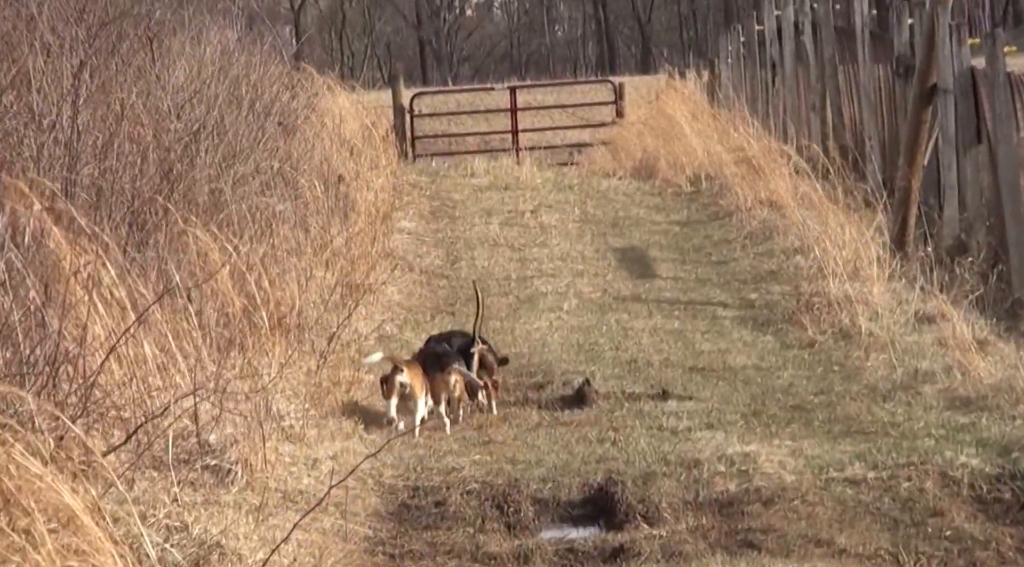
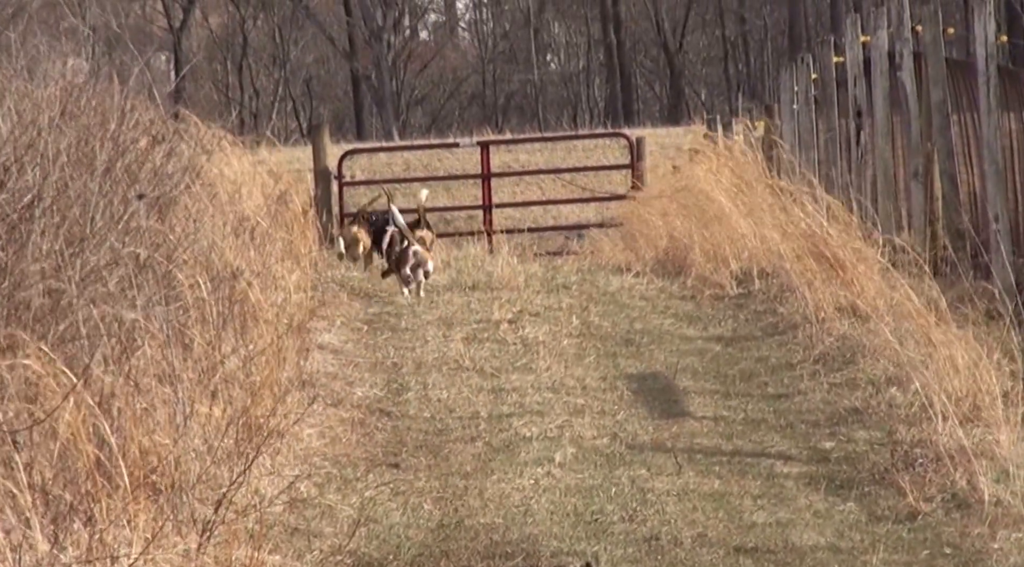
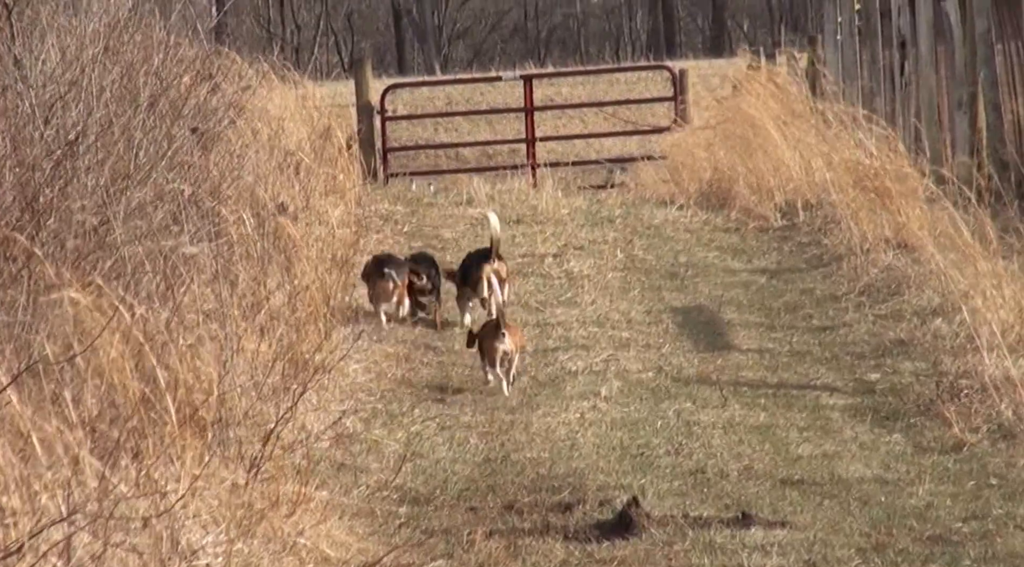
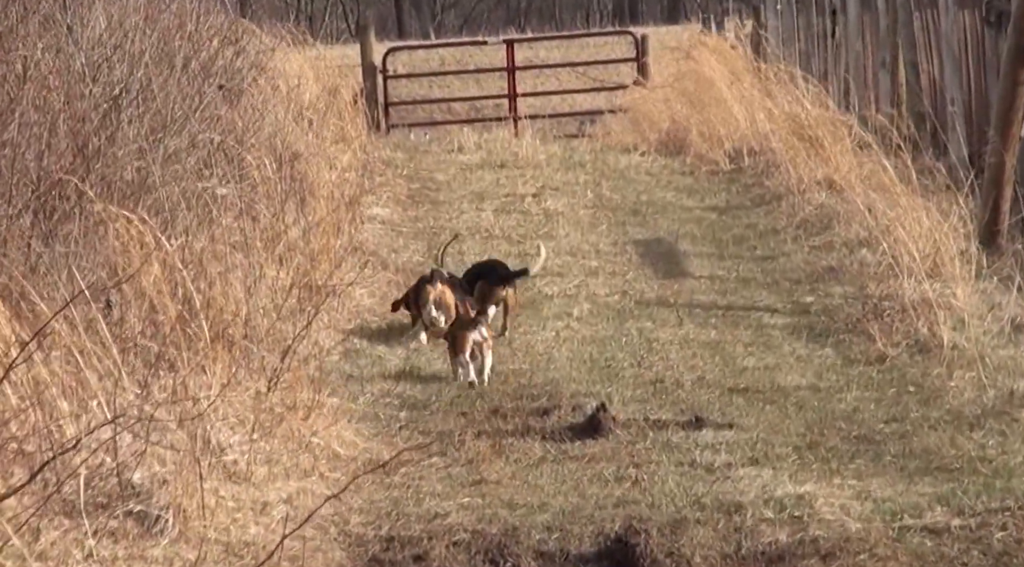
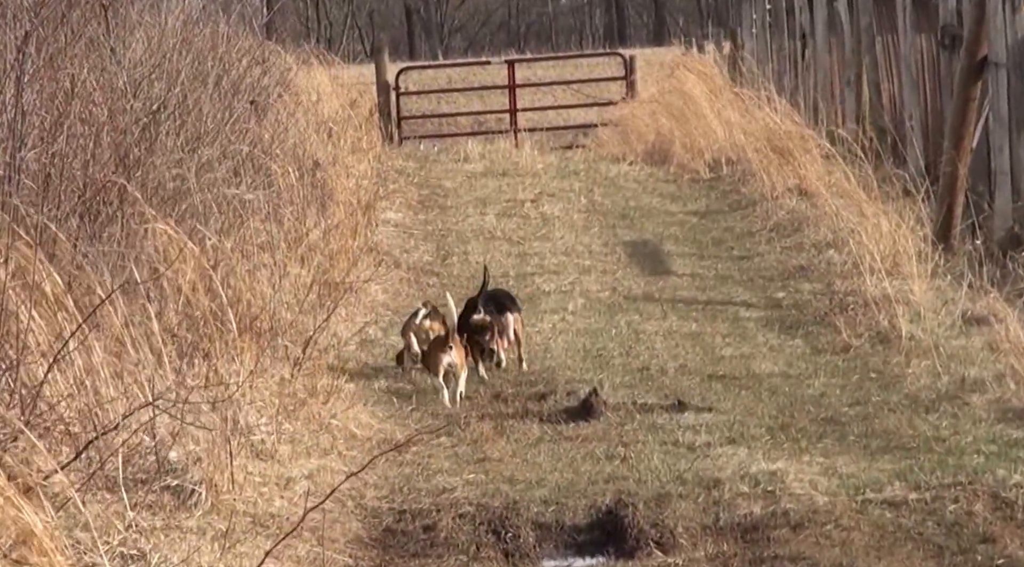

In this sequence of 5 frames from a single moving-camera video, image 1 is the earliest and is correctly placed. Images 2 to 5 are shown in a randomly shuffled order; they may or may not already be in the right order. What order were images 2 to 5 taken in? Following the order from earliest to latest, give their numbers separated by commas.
5, 4, 3, 2
